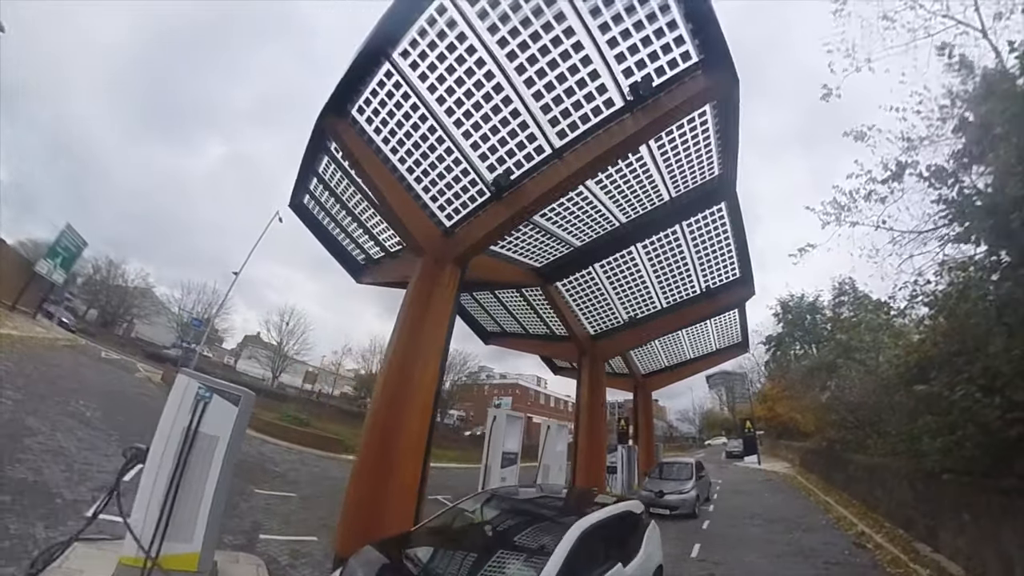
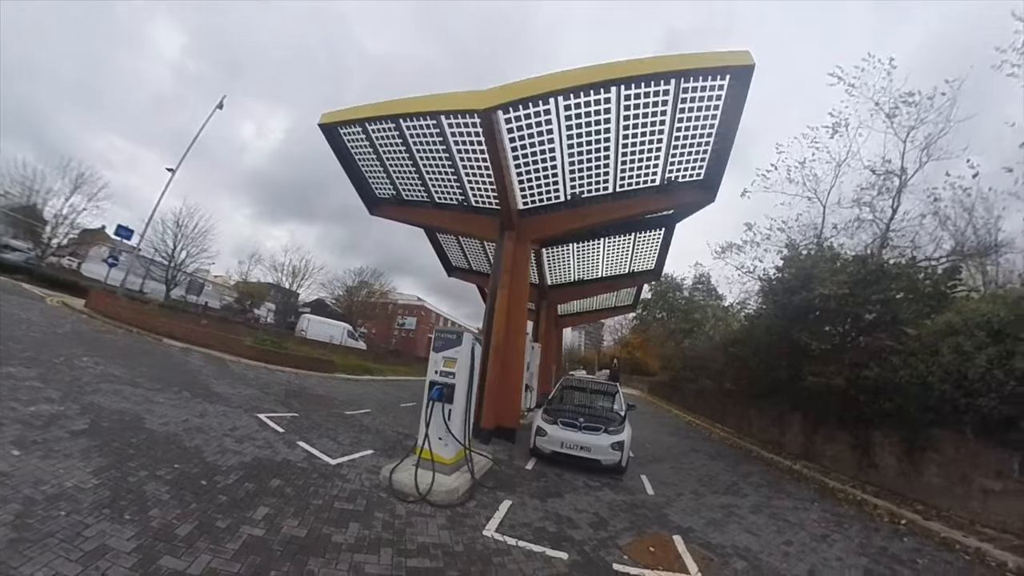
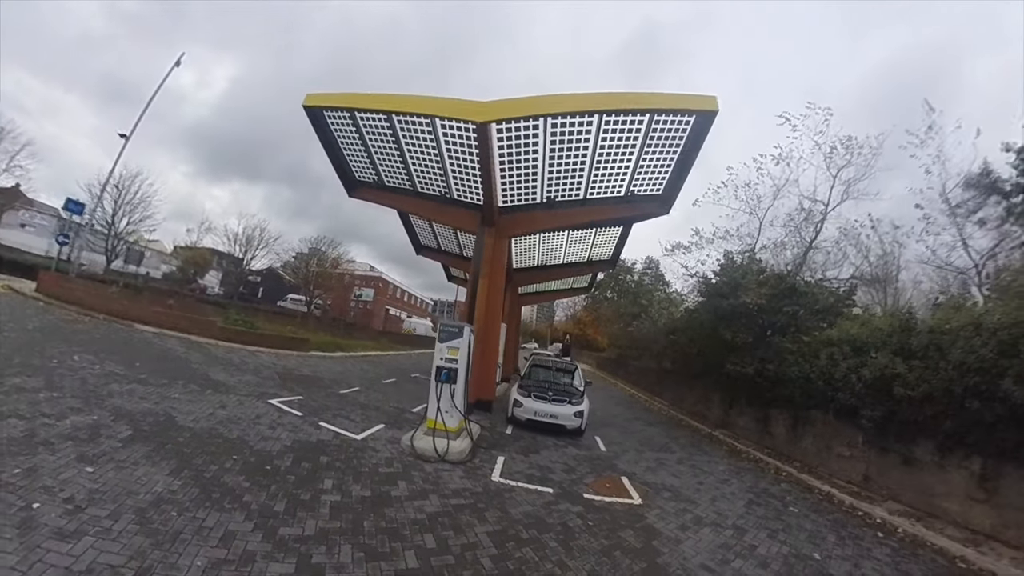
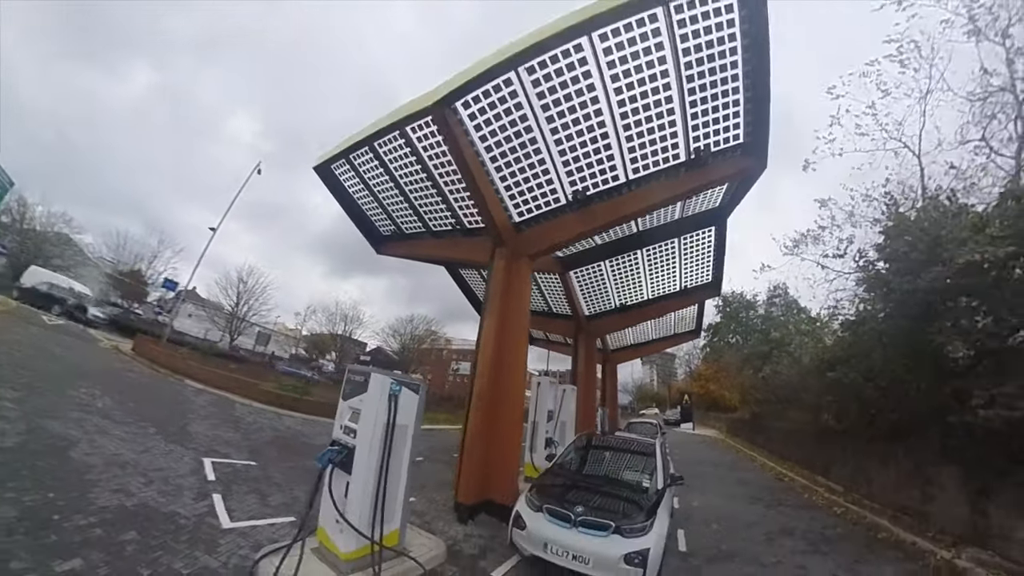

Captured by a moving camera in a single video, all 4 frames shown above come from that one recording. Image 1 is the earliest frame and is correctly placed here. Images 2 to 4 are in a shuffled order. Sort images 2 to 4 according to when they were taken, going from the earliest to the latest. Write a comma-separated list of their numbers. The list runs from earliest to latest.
4, 2, 3
